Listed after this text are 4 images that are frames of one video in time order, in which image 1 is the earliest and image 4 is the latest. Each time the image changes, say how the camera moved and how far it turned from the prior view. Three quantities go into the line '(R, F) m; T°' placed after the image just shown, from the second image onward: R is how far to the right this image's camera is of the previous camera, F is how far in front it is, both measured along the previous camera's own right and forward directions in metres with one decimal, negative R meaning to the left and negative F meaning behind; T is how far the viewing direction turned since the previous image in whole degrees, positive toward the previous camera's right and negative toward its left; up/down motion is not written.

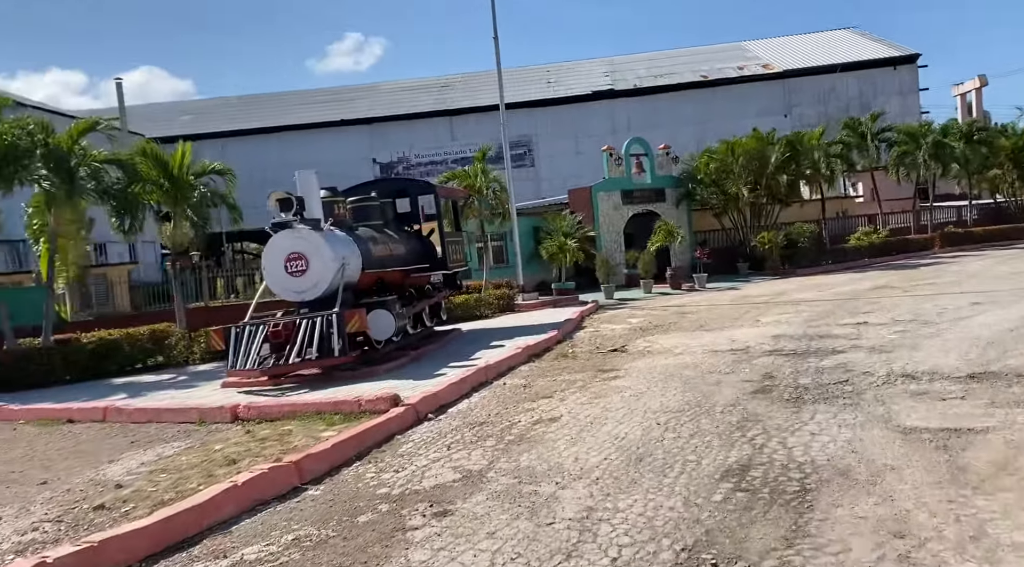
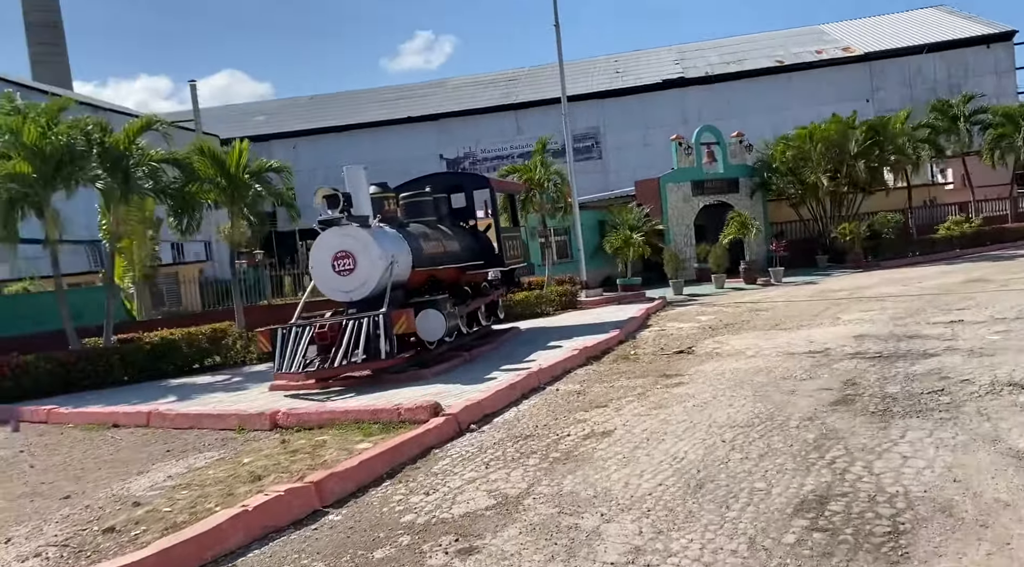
(+0.2, +0.7) m; -5°
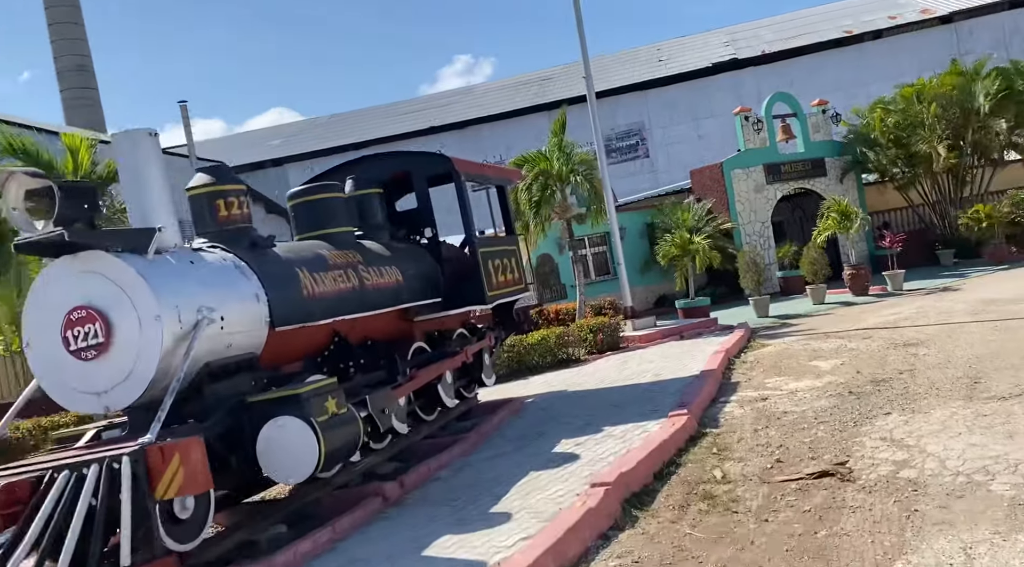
(+0.7, +6.3) m; -3°
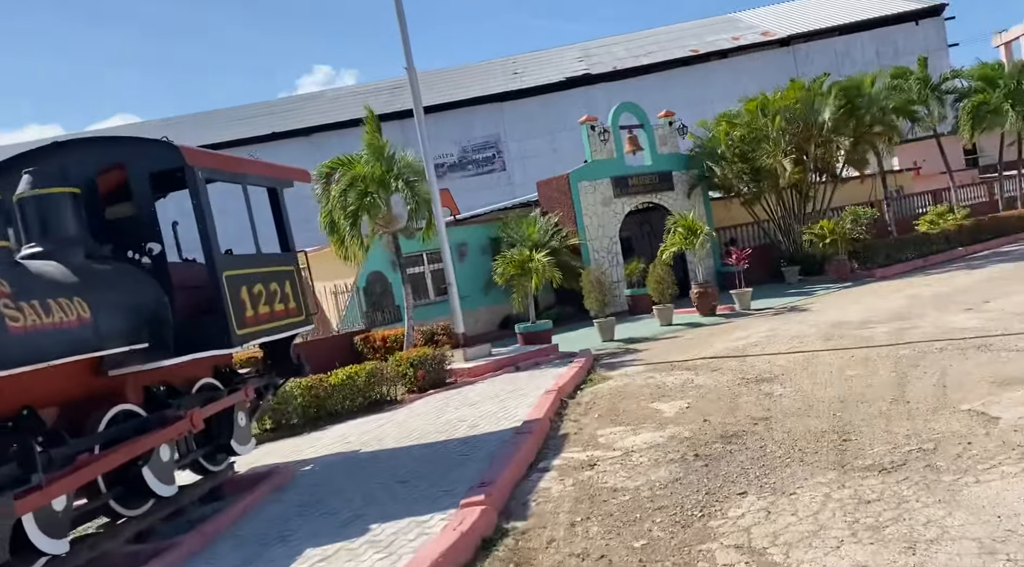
(+0.8, +2.2) m; +9°
